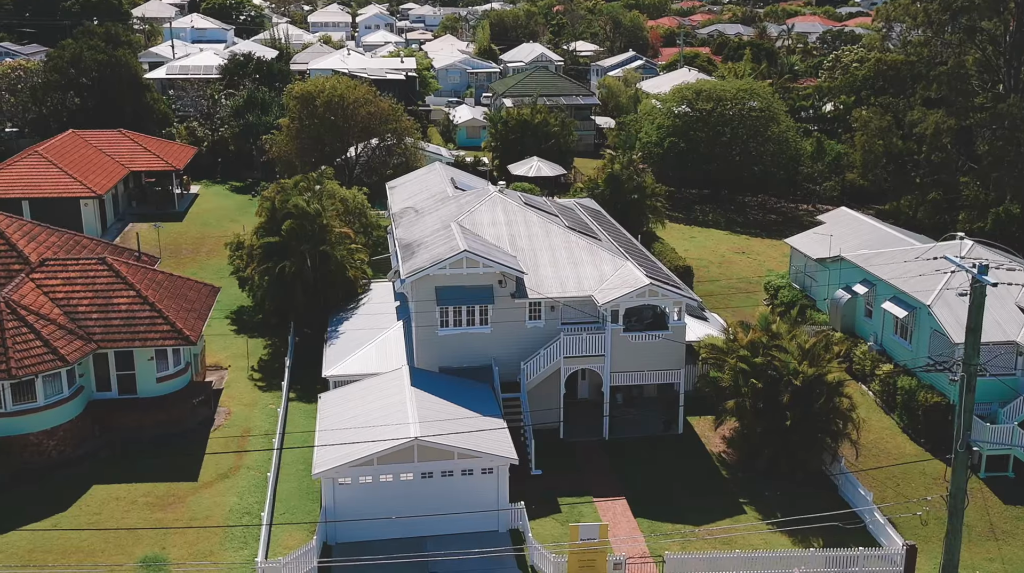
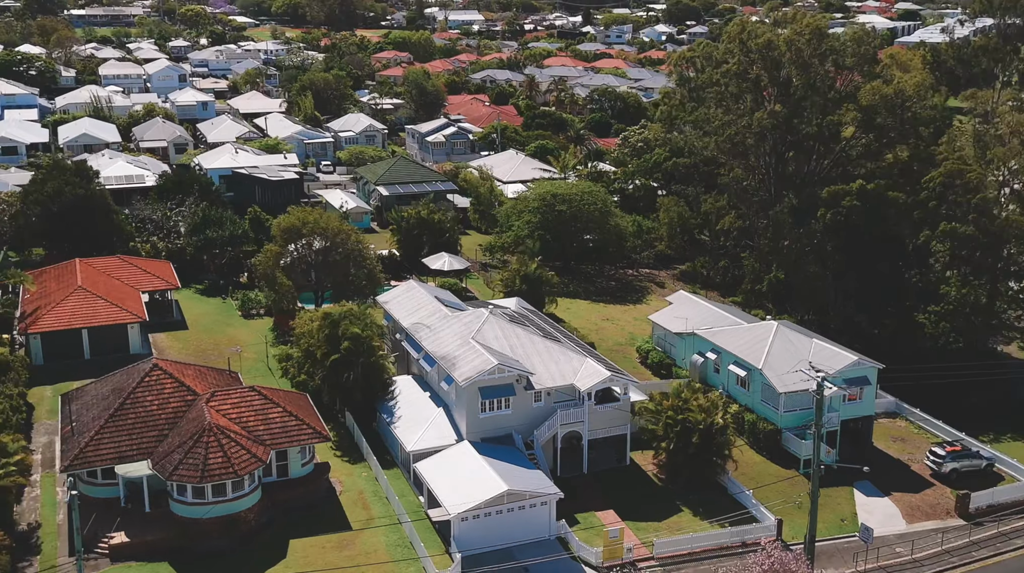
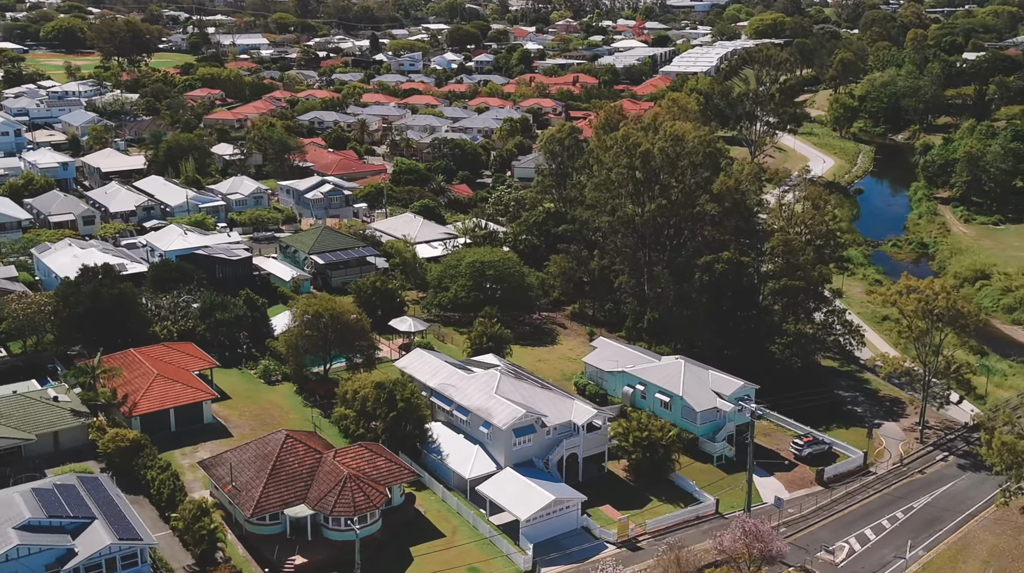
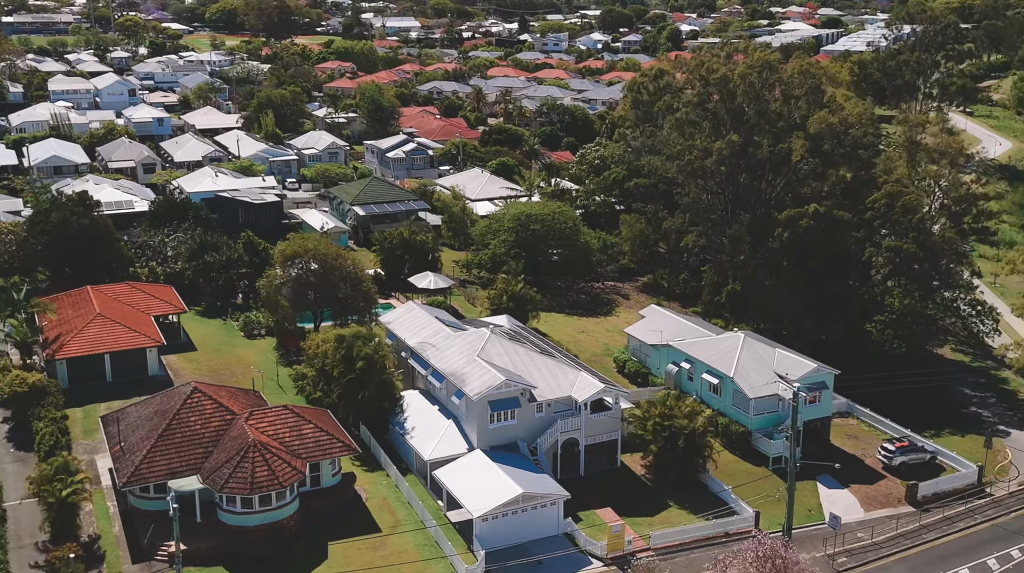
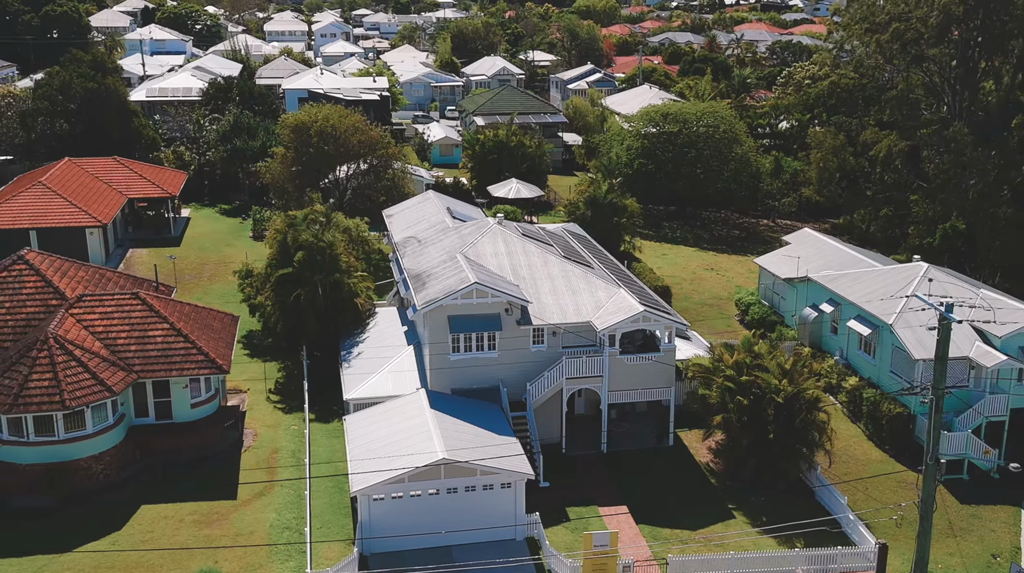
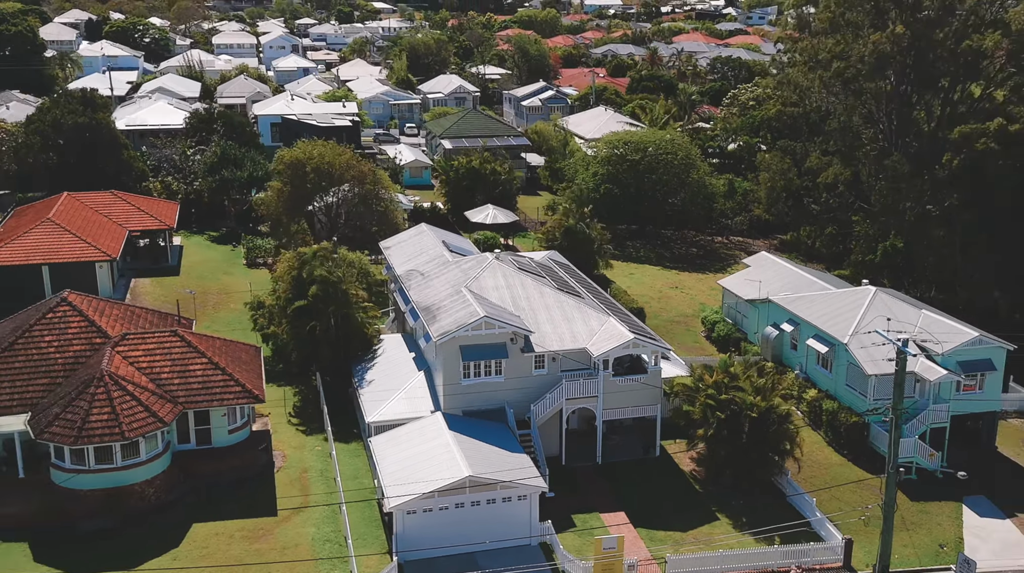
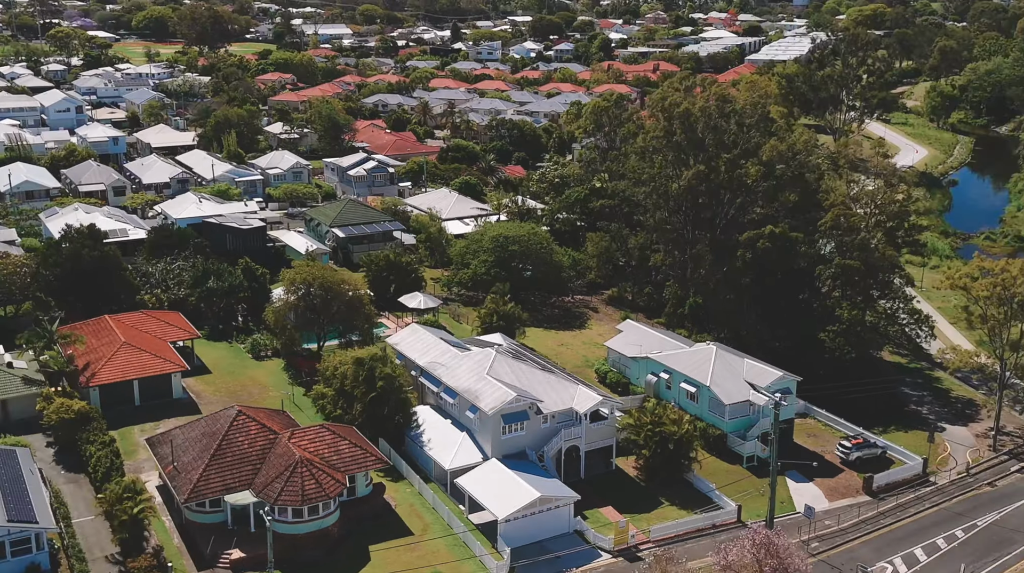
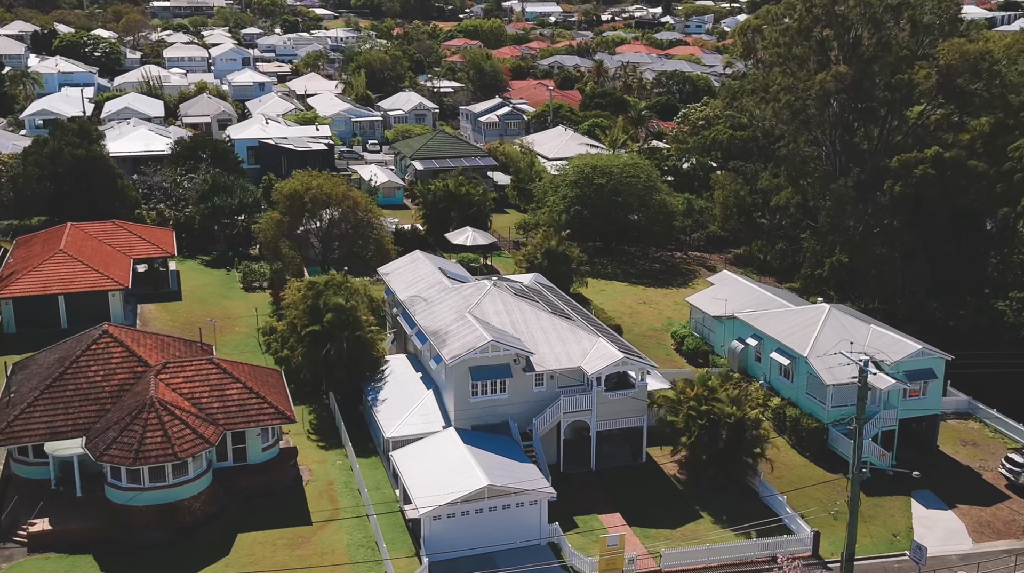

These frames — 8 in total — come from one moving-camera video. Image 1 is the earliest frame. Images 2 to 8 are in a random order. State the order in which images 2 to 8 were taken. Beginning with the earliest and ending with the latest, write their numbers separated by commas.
5, 6, 8, 2, 4, 7, 3
